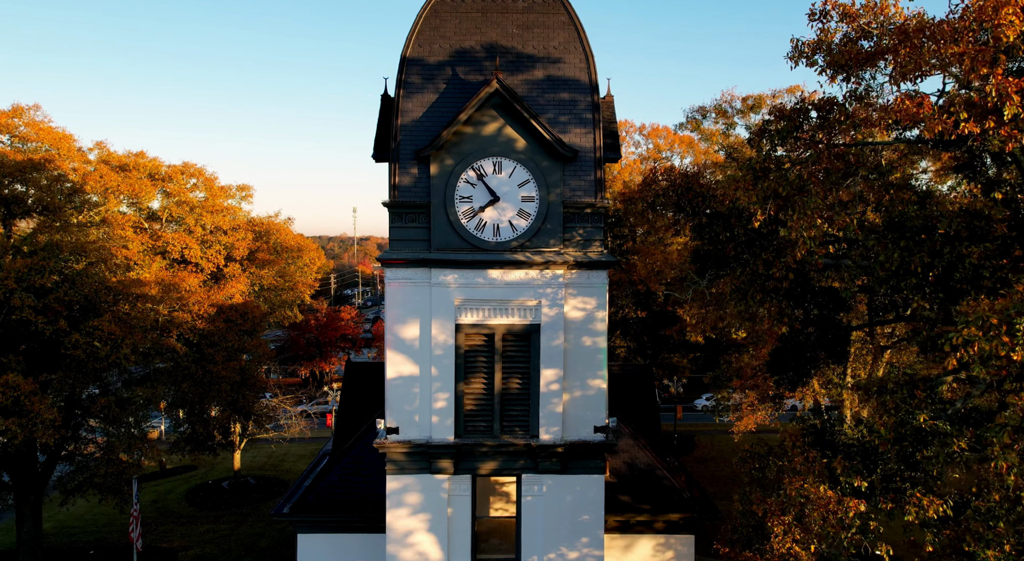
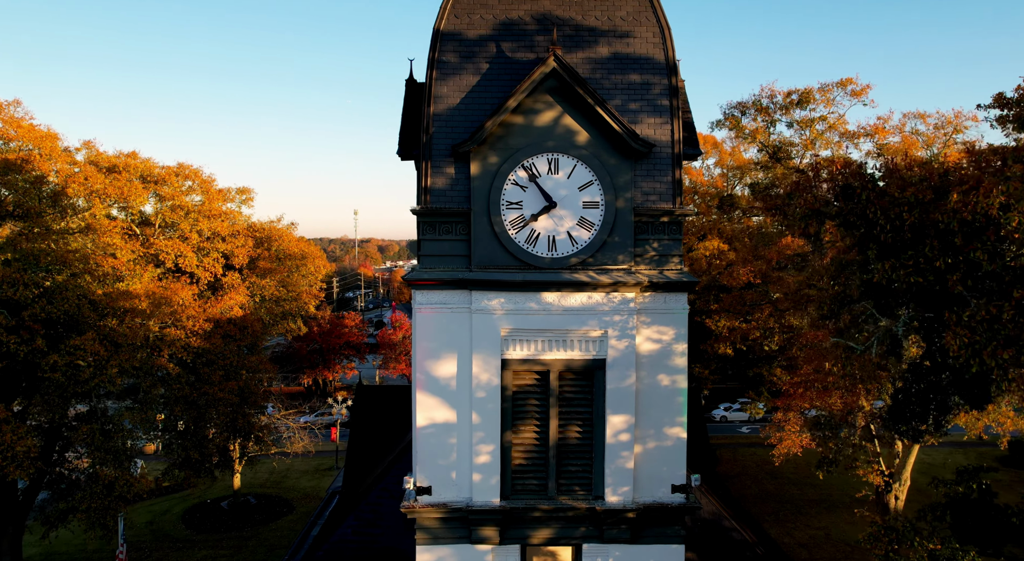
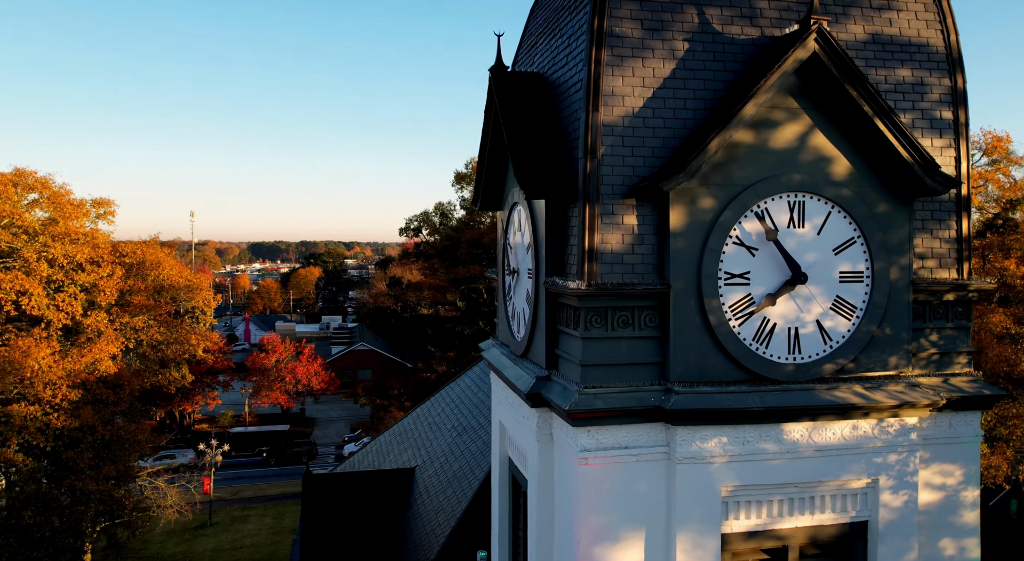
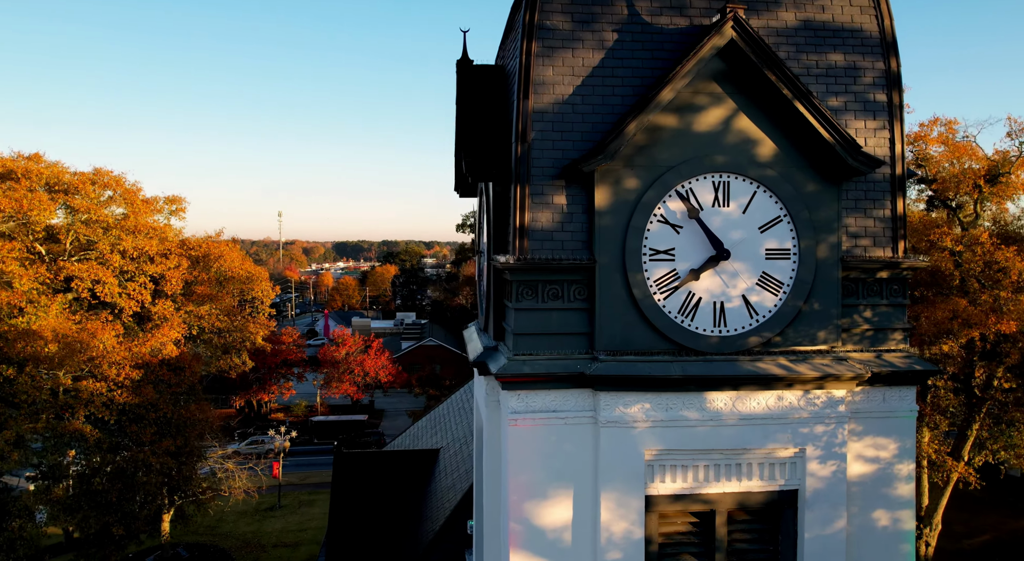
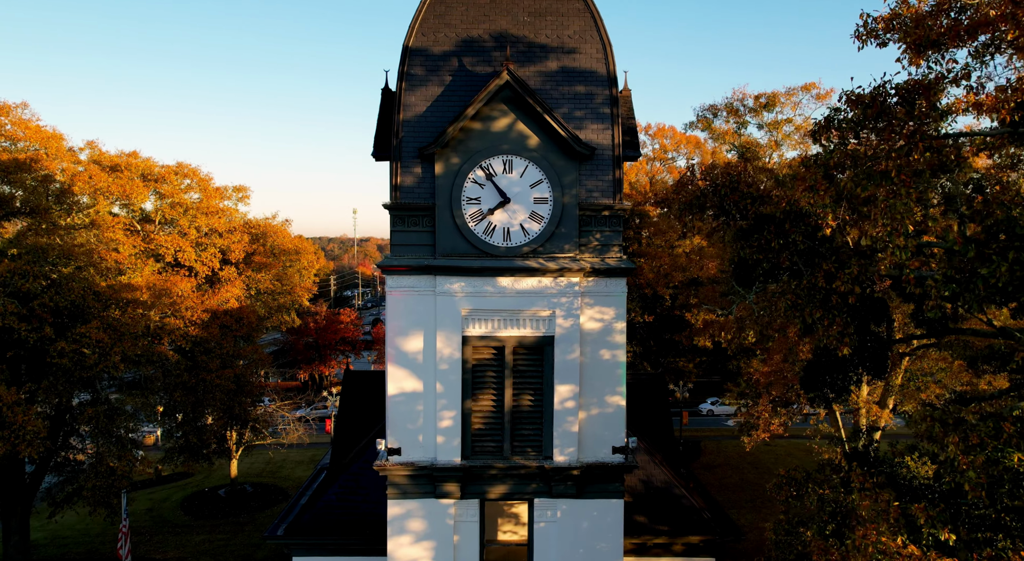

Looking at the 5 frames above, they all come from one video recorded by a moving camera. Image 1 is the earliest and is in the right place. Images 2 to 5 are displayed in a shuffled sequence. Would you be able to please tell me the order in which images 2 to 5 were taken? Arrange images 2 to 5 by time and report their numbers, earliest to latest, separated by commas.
5, 2, 4, 3
